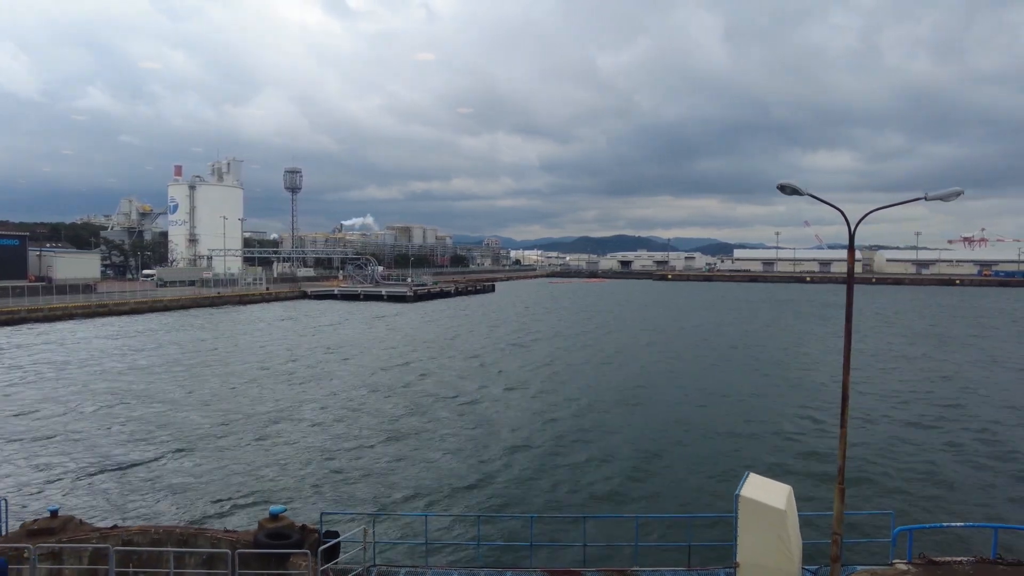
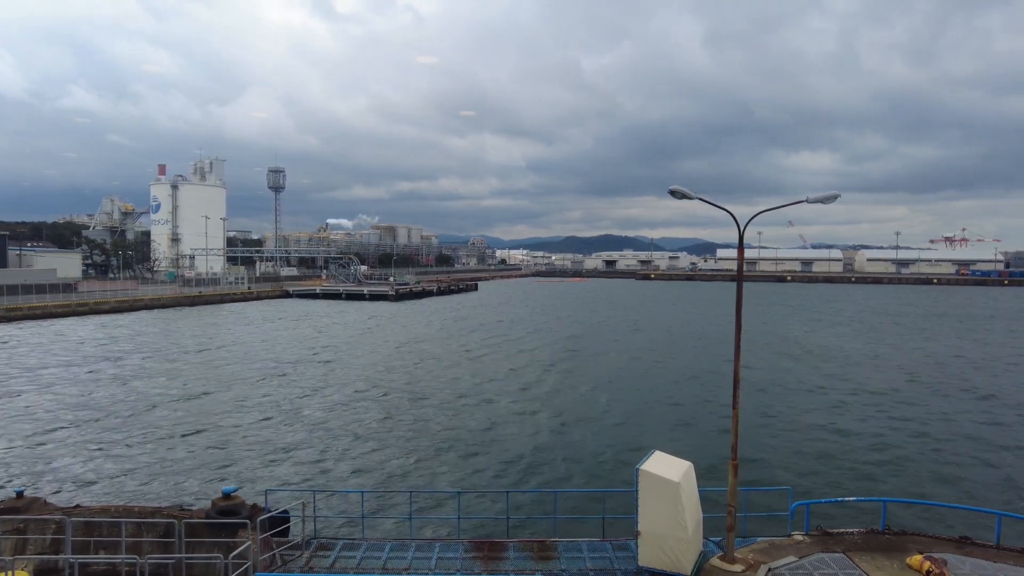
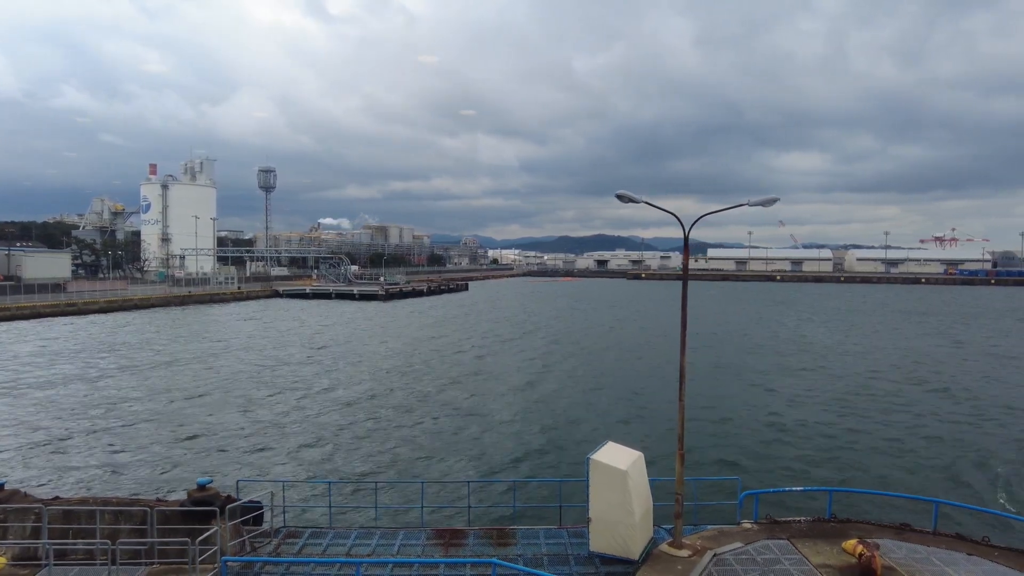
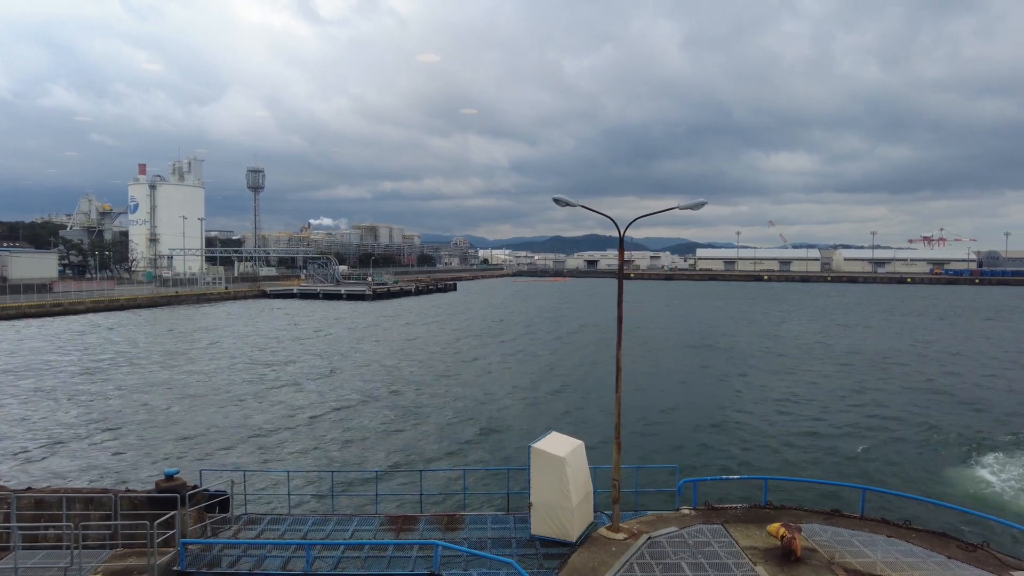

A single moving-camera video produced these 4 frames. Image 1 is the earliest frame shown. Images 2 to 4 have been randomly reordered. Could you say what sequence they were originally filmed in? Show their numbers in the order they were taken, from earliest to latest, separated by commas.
2, 3, 4
